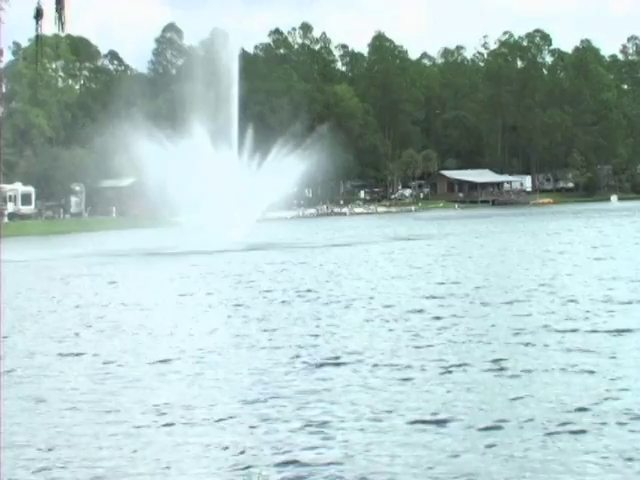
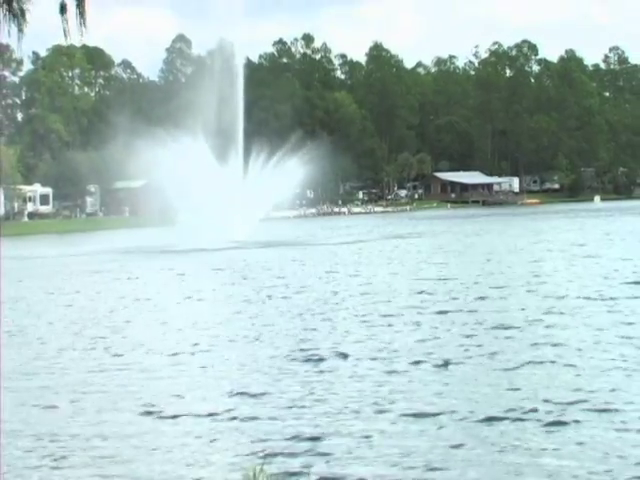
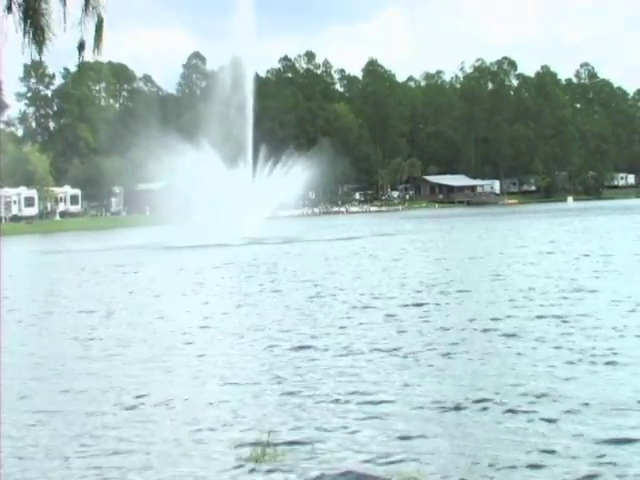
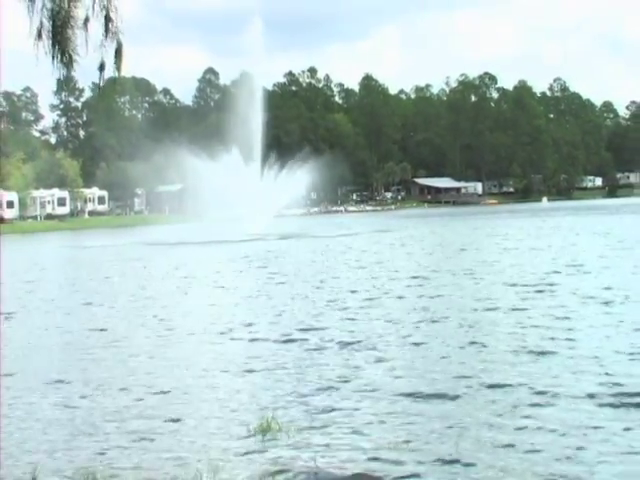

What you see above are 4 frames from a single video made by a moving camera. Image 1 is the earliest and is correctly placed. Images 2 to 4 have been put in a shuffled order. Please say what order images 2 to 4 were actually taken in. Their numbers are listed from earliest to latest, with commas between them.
2, 3, 4
